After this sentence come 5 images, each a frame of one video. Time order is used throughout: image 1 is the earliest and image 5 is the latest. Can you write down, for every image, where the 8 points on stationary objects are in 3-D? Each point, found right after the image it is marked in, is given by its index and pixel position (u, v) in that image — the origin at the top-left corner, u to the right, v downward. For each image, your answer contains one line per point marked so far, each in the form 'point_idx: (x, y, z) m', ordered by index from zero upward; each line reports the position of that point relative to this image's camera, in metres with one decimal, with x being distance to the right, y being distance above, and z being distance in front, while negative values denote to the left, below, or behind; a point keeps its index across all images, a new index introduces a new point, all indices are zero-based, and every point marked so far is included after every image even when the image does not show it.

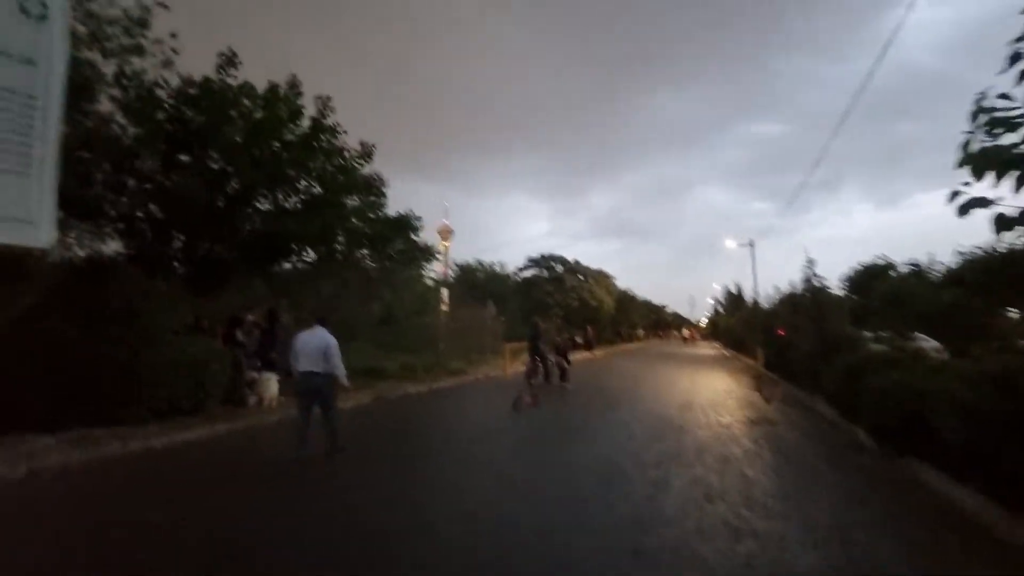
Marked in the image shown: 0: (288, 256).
0: (-8.4, +1.1, +19.0) m
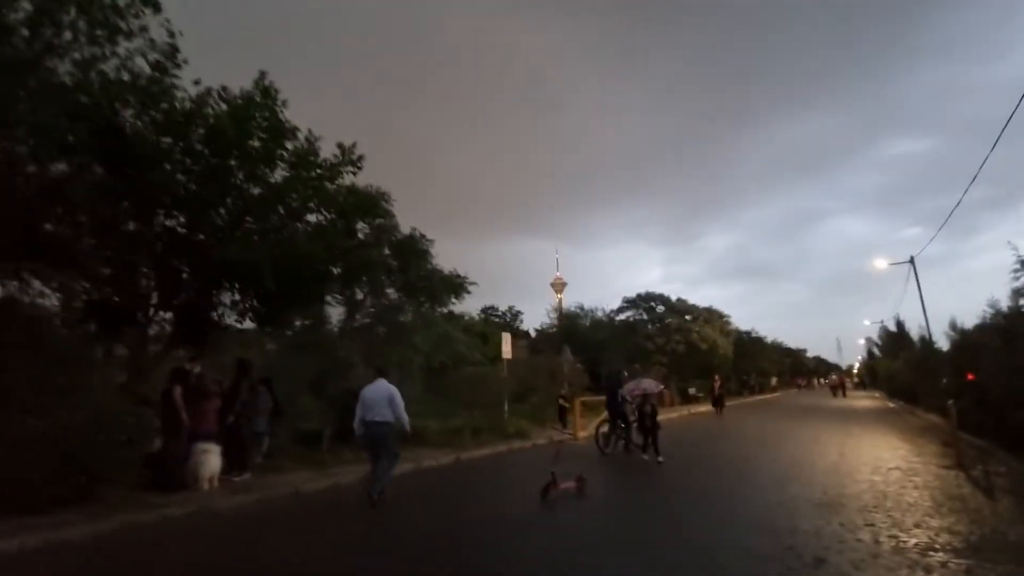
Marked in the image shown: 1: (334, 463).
0: (-7.1, -0.4, +16.0) m
1: (-5.3, -5.1, +14.7) m
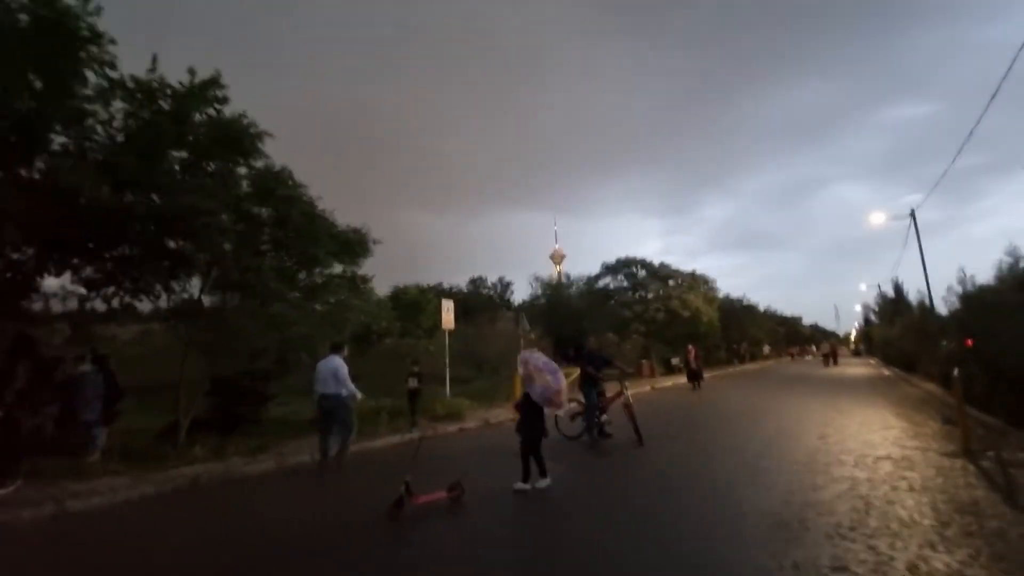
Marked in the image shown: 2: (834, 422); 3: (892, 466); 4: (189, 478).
0: (-9.7, +0.7, +12.7) m
1: (-7.8, -4.0, +11.7) m
2: (+10.4, -4.3, +16.2) m
3: (+7.8, -3.6, +10.3) m
4: (-6.9, -4.1, +10.7) m
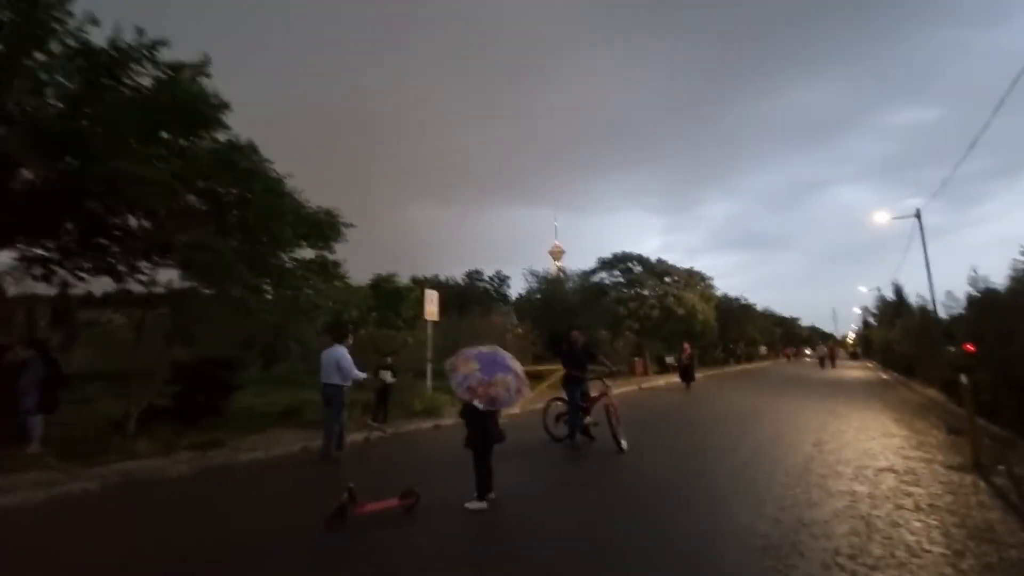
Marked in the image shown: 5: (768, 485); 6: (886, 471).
0: (-10.2, +1.2, +11.8) m
1: (-8.4, -3.5, +10.8) m
2: (+9.7, -4.3, +15.3) m
3: (+7.2, -3.6, +9.4) m
4: (-7.5, -3.6, +9.8) m
5: (+4.8, -3.6, +9.3) m
6: (+7.4, -3.6, +10.0) m
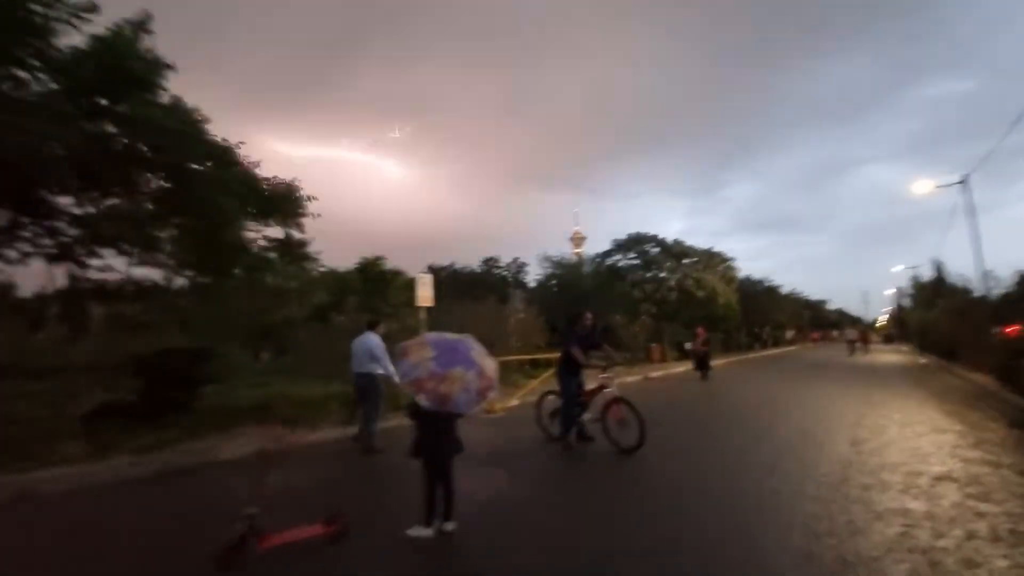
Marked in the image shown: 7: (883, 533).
0: (-10.6, +1.5, +10.5) m
1: (-8.8, -3.2, +9.6) m
2: (+9.5, -3.6, +13.4) m
3: (+6.7, -3.1, +7.6) m
4: (-7.9, -3.3, +8.6) m
5: (+4.3, -3.2, +7.5) m
6: (+7.0, -3.1, +8.1) m
7: (+4.5, -3.0, +6.1) m
